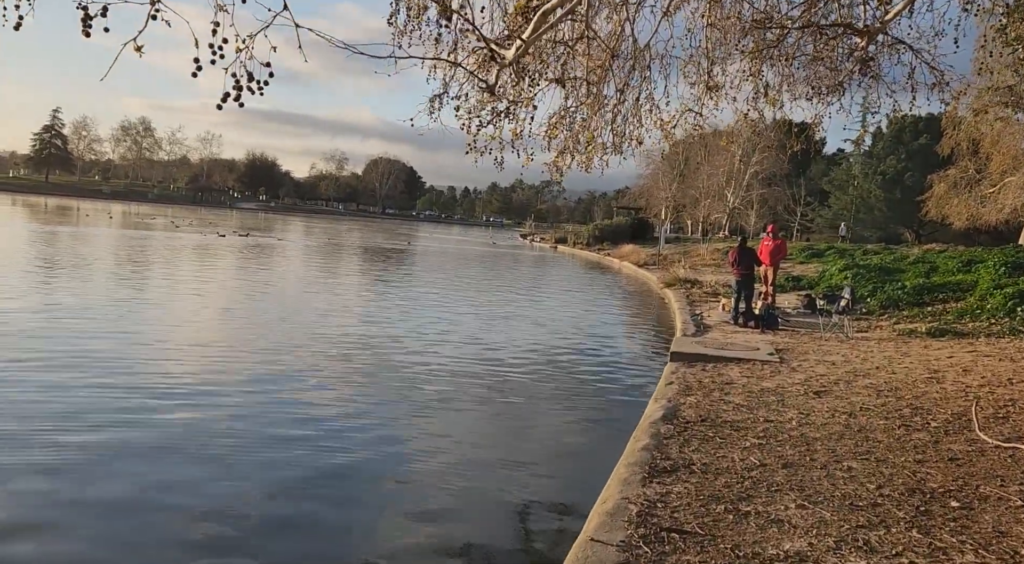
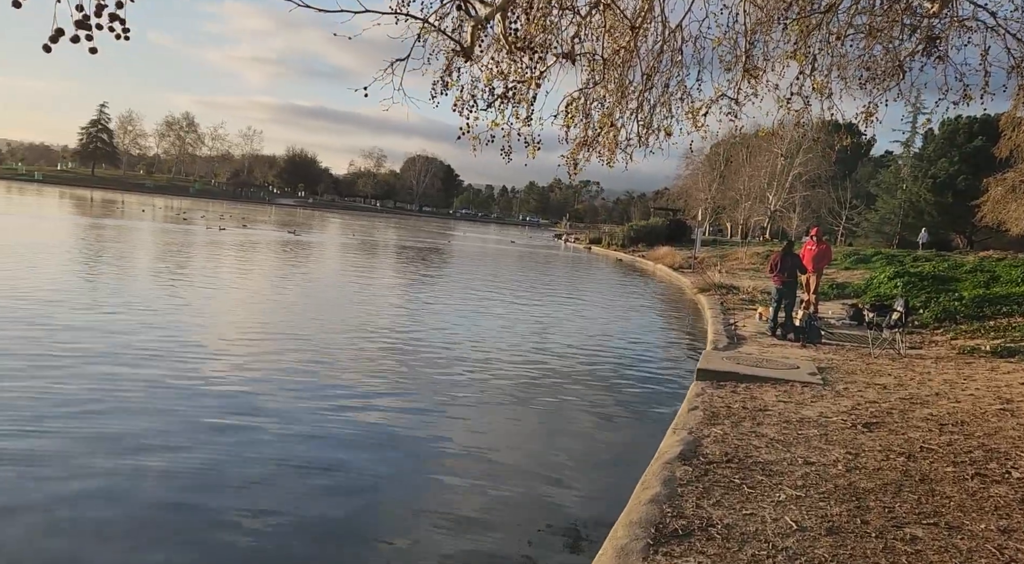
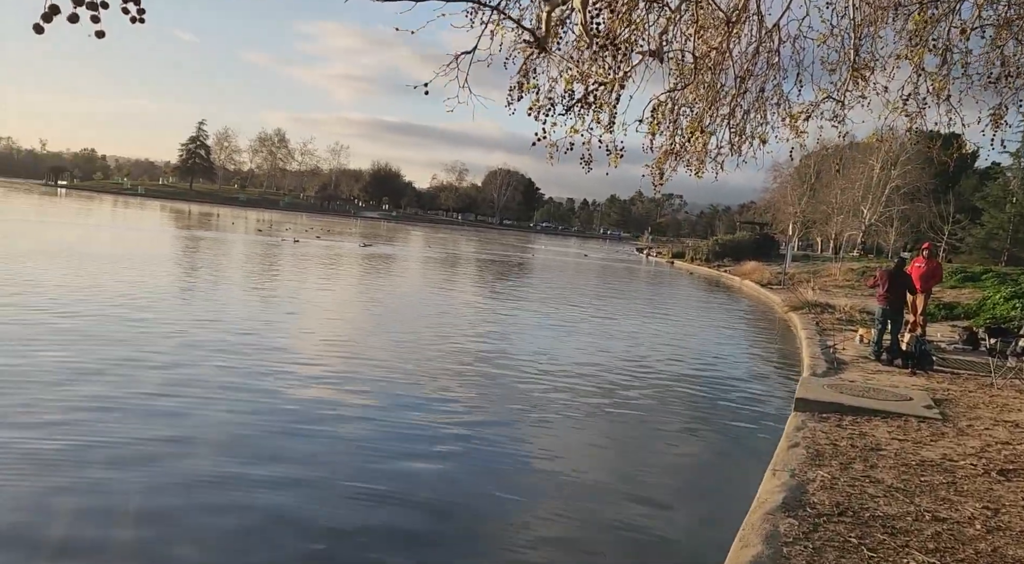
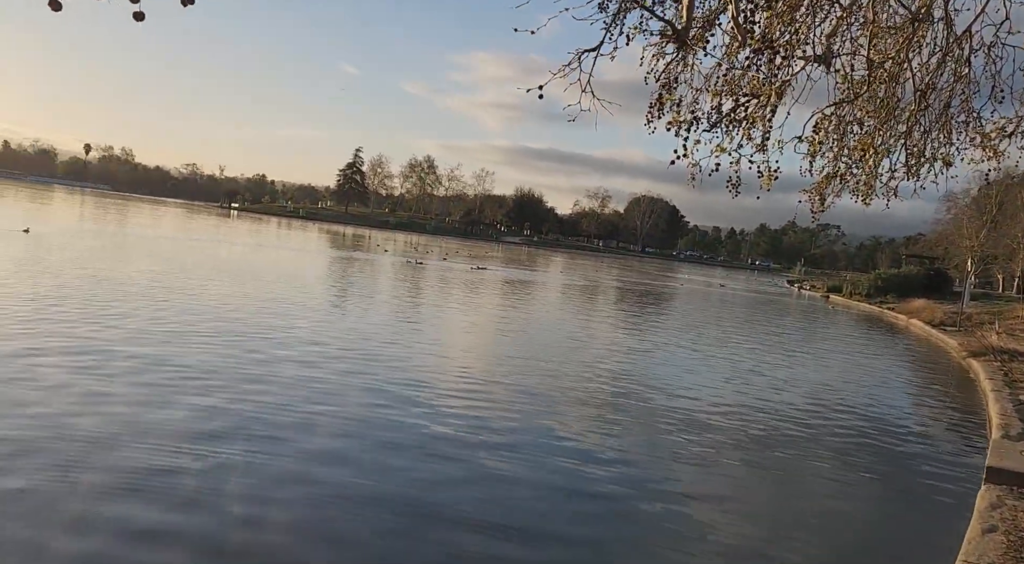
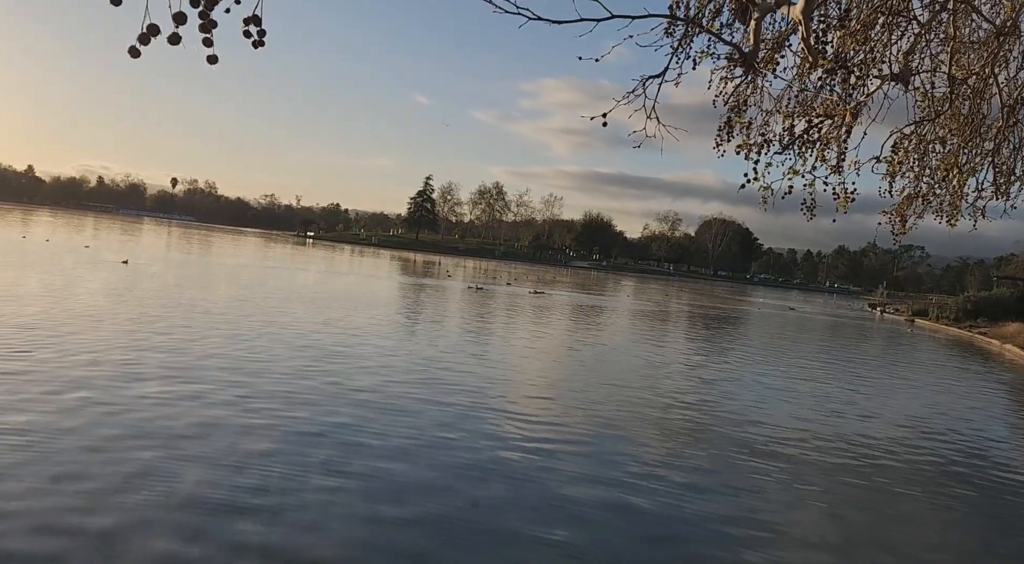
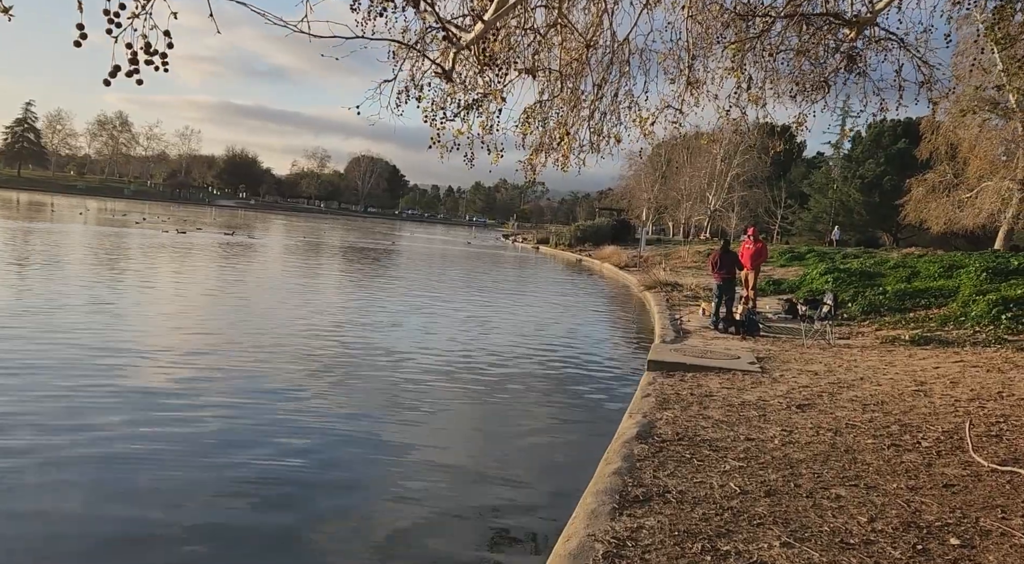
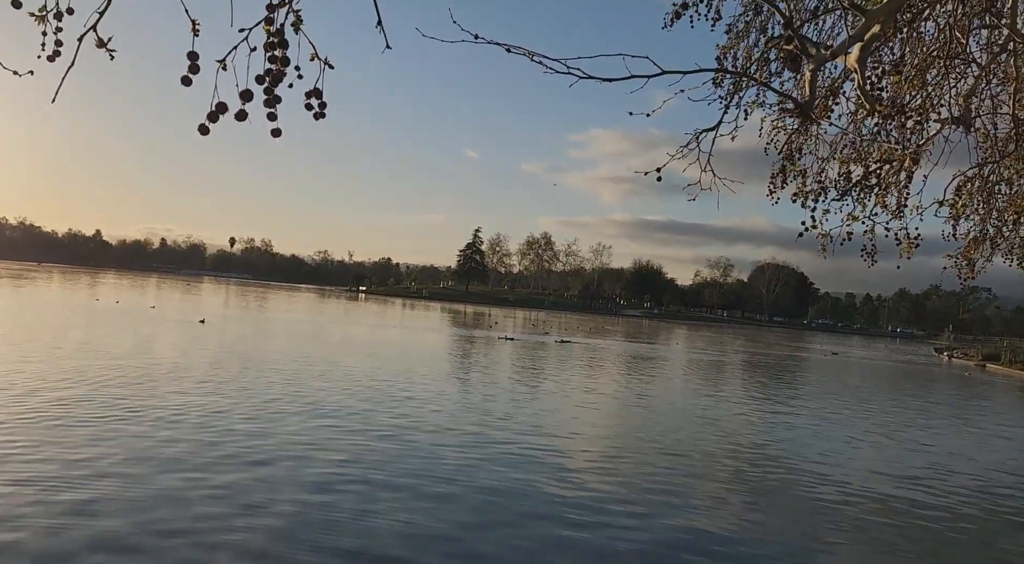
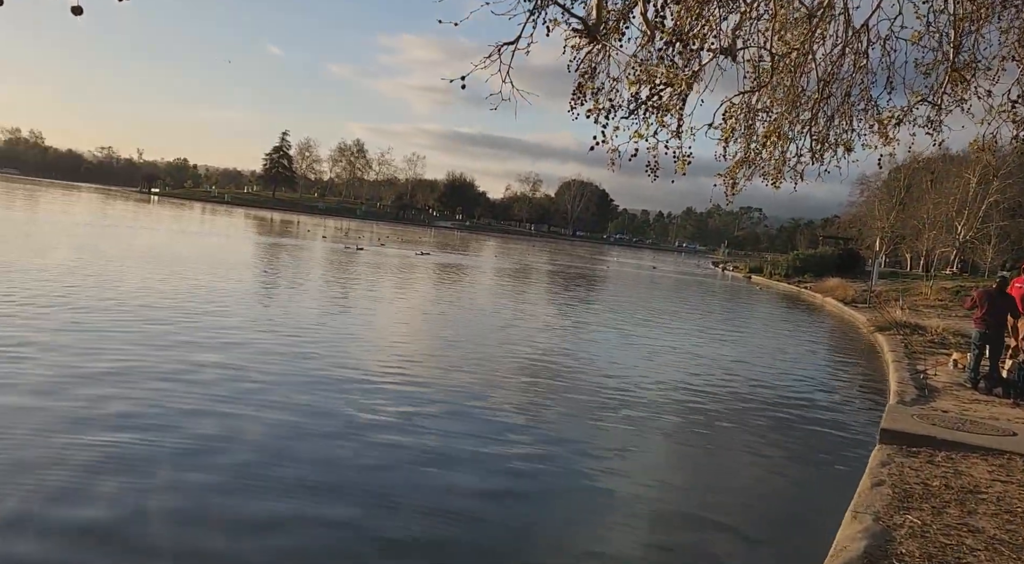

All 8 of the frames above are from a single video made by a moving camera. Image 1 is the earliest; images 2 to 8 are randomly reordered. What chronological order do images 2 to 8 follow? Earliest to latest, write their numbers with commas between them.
6, 2, 3, 8, 4, 5, 7
